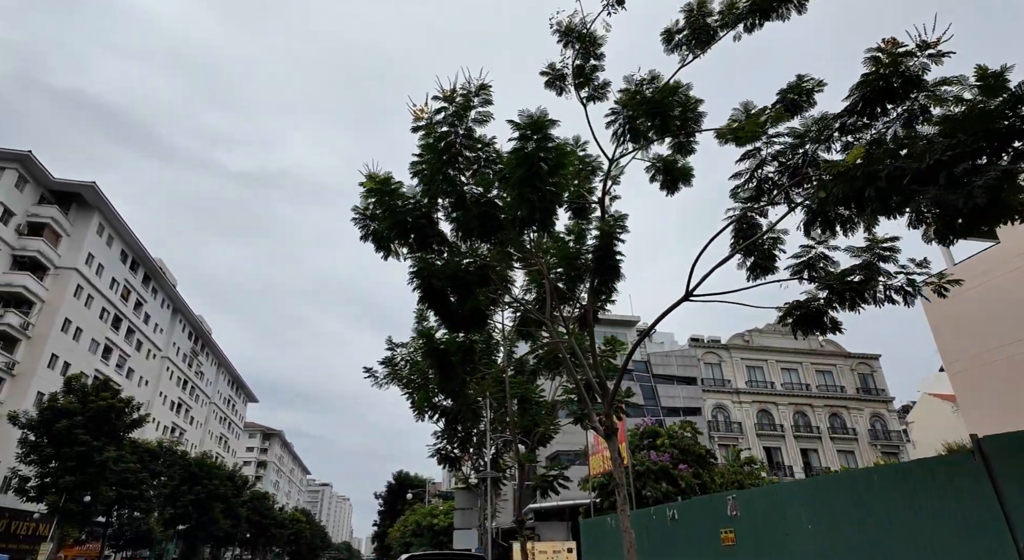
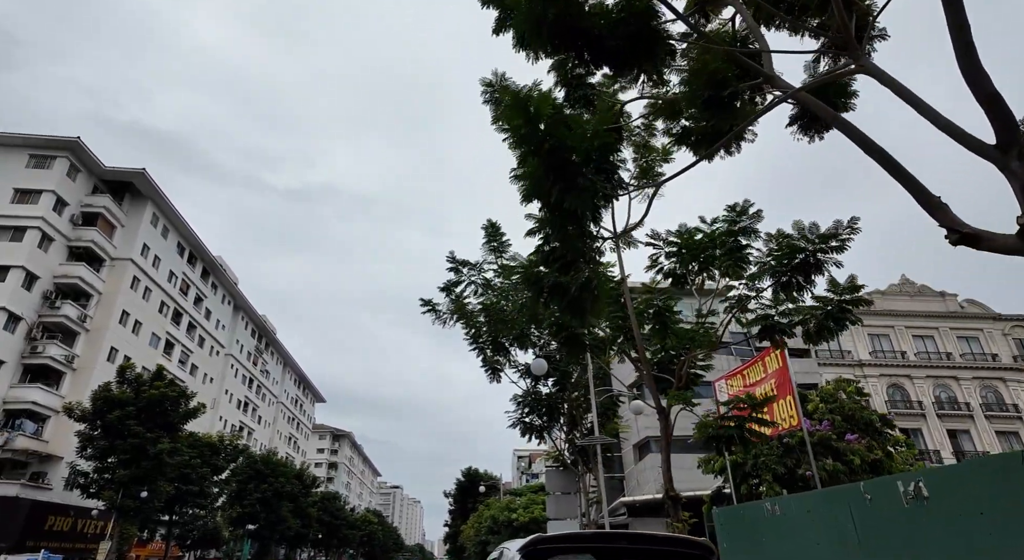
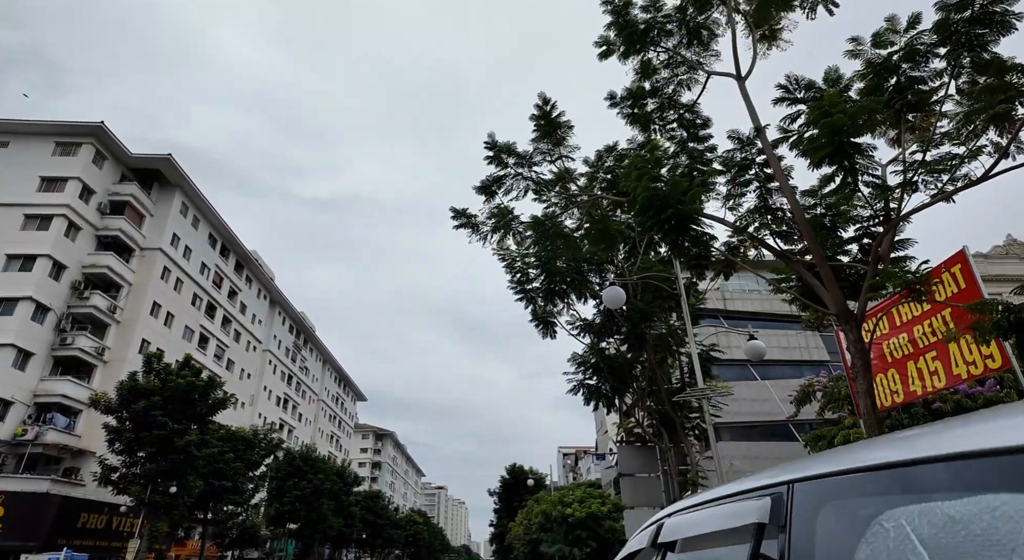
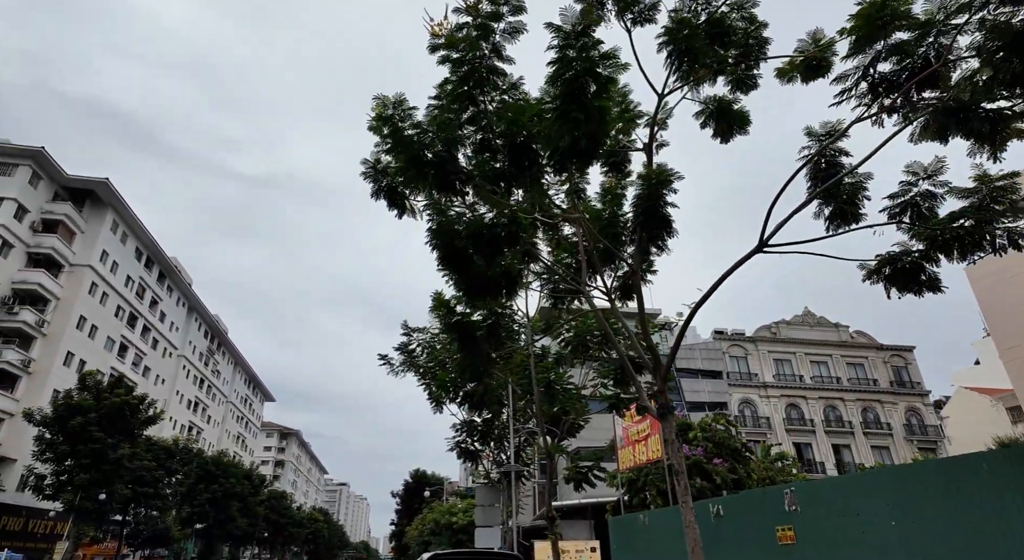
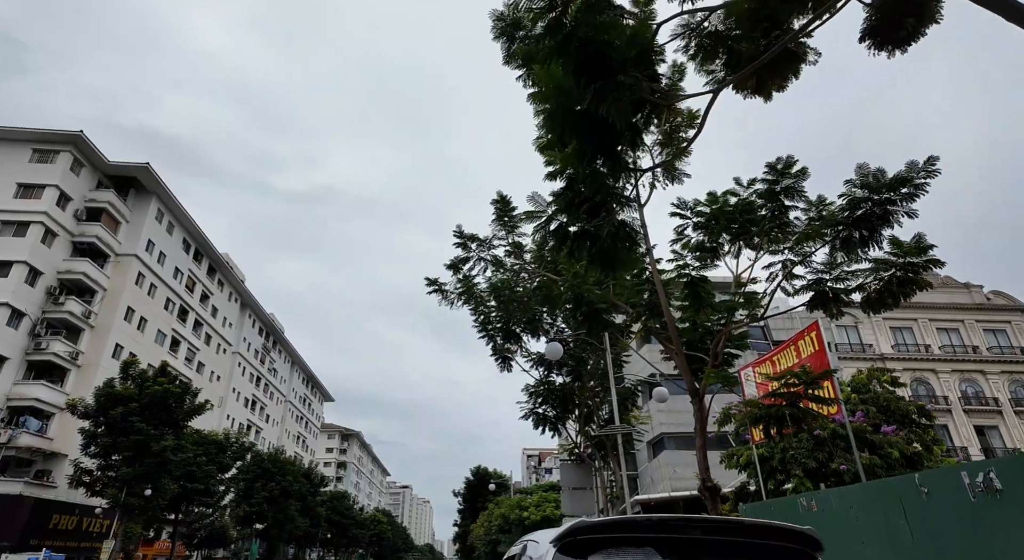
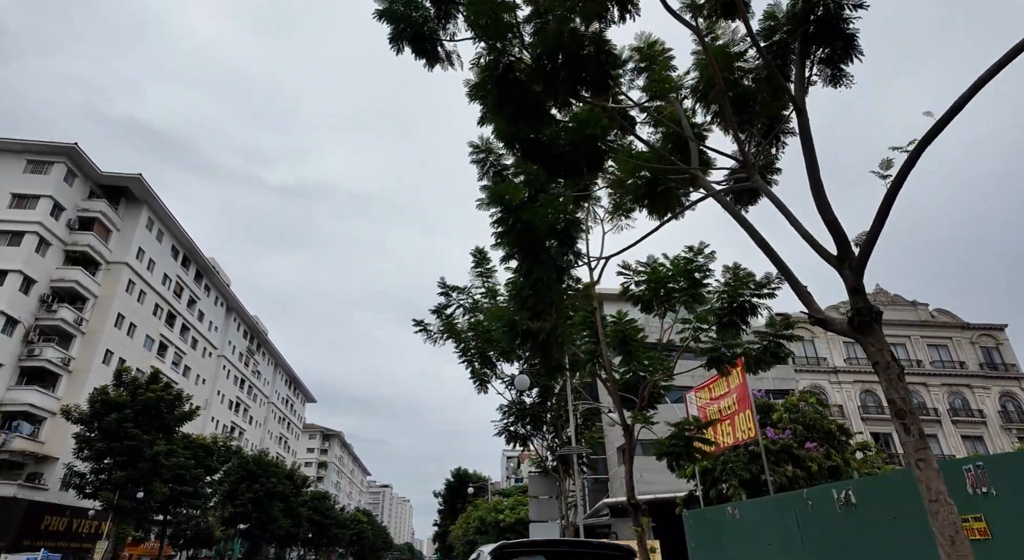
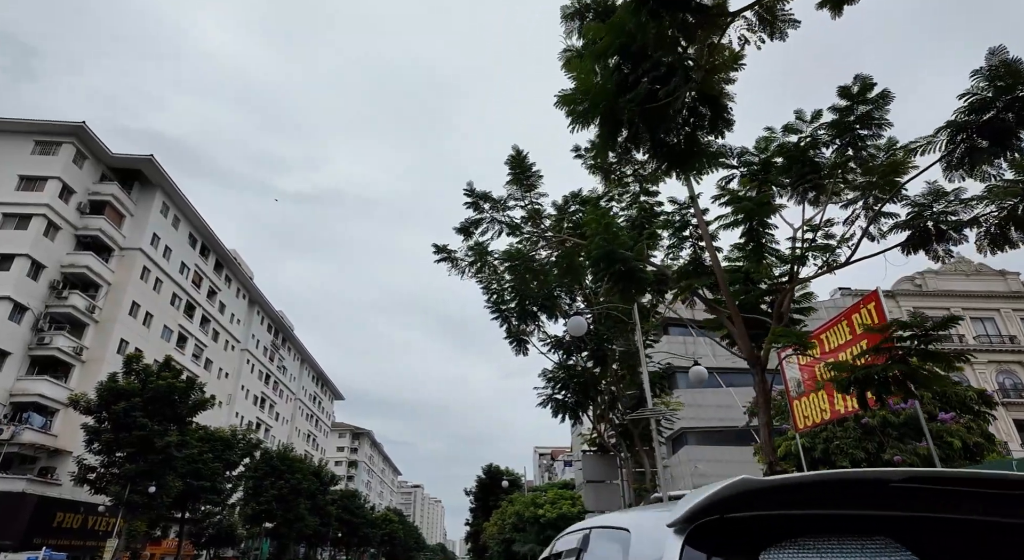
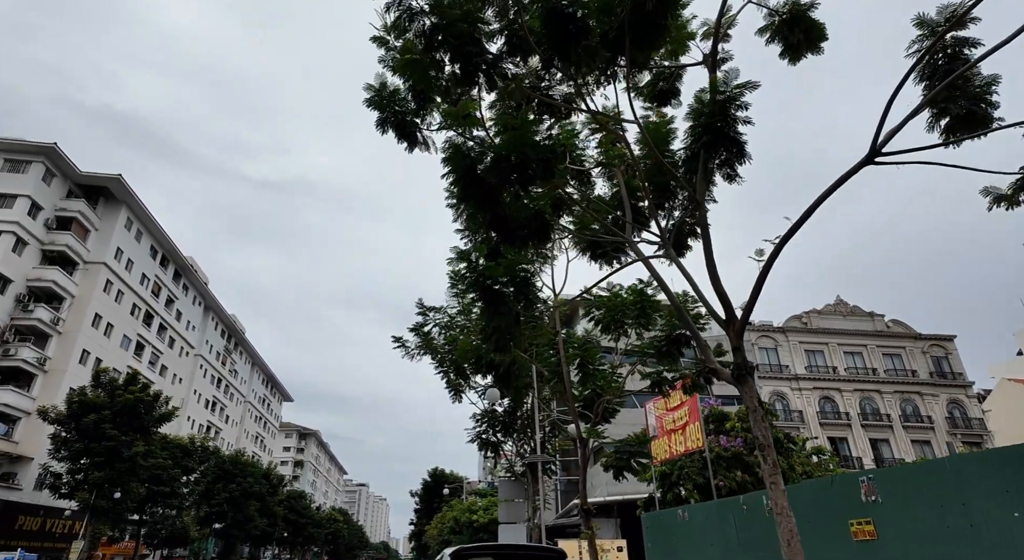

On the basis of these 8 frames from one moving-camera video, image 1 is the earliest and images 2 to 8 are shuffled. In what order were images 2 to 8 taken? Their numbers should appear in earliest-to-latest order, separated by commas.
4, 8, 6, 2, 5, 7, 3
